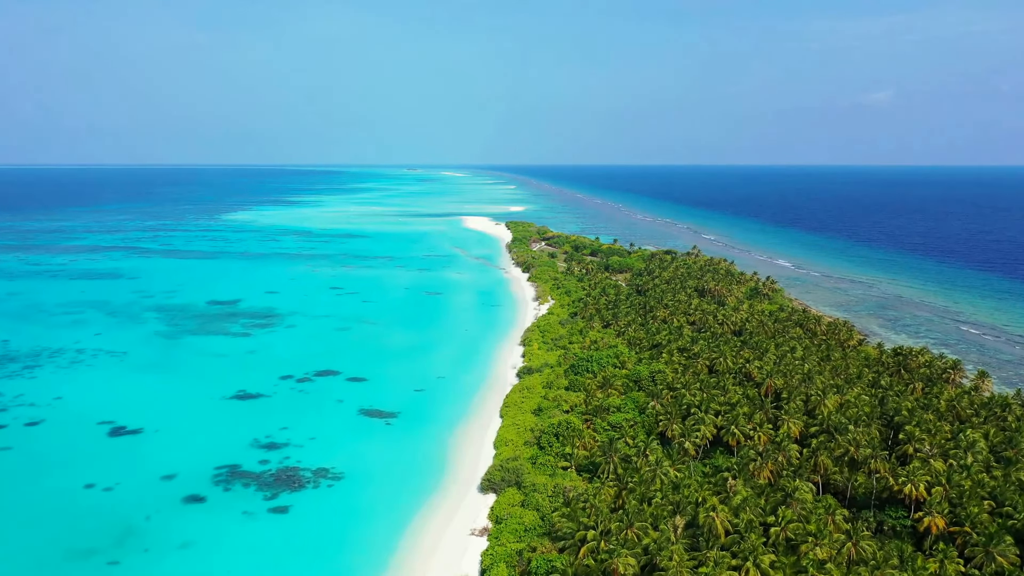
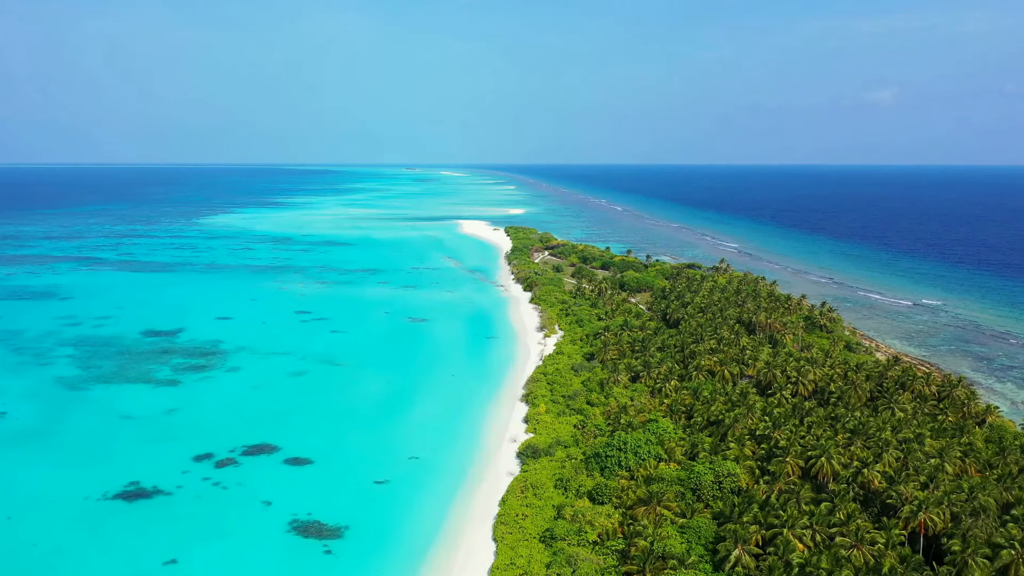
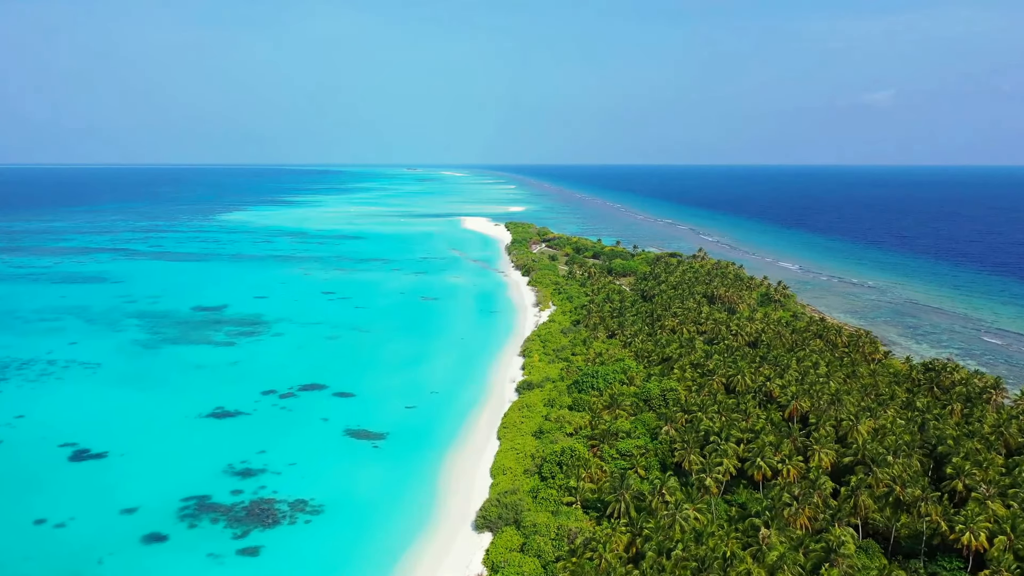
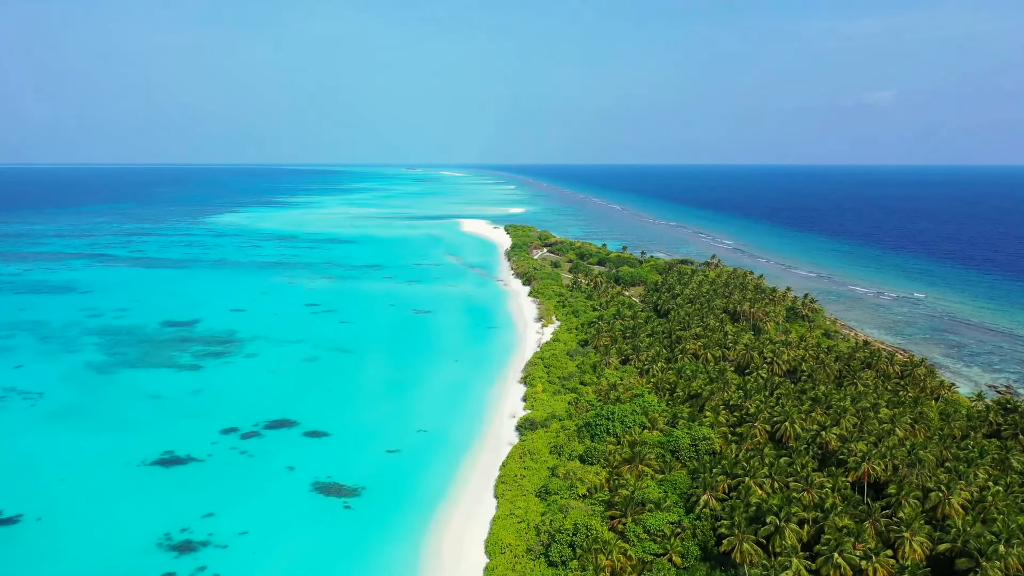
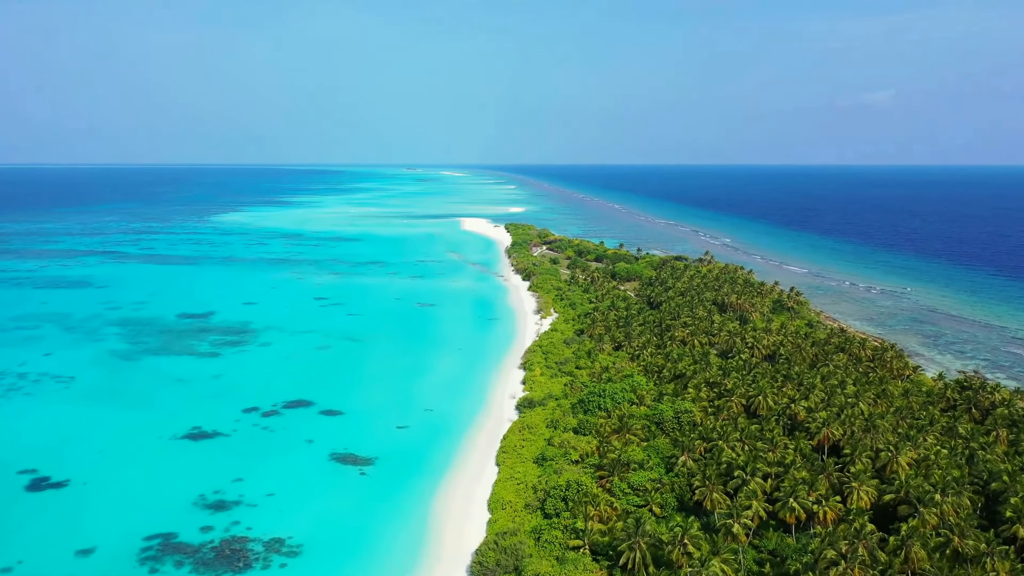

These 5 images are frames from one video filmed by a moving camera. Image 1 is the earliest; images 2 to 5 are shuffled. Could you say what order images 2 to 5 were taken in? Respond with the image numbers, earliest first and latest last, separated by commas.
3, 5, 4, 2
